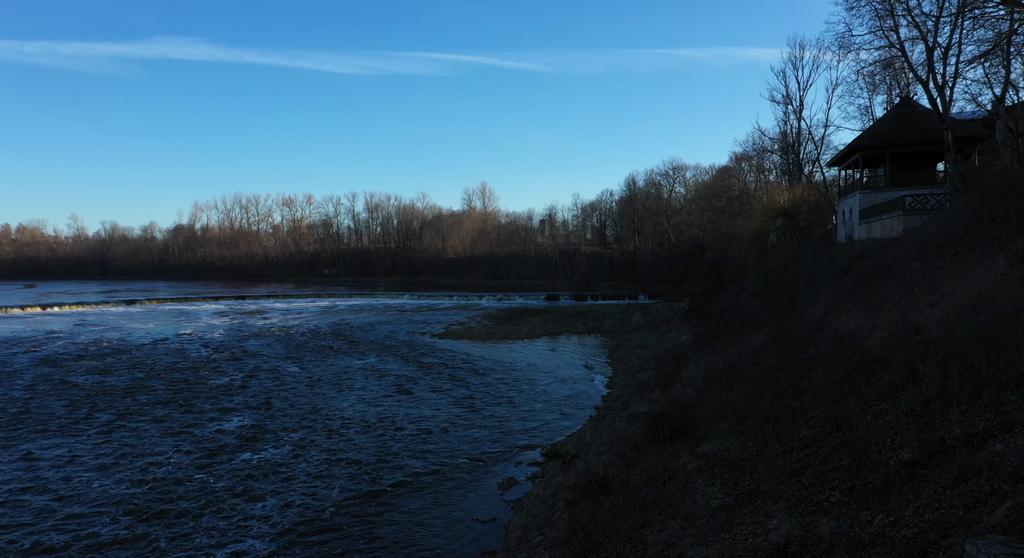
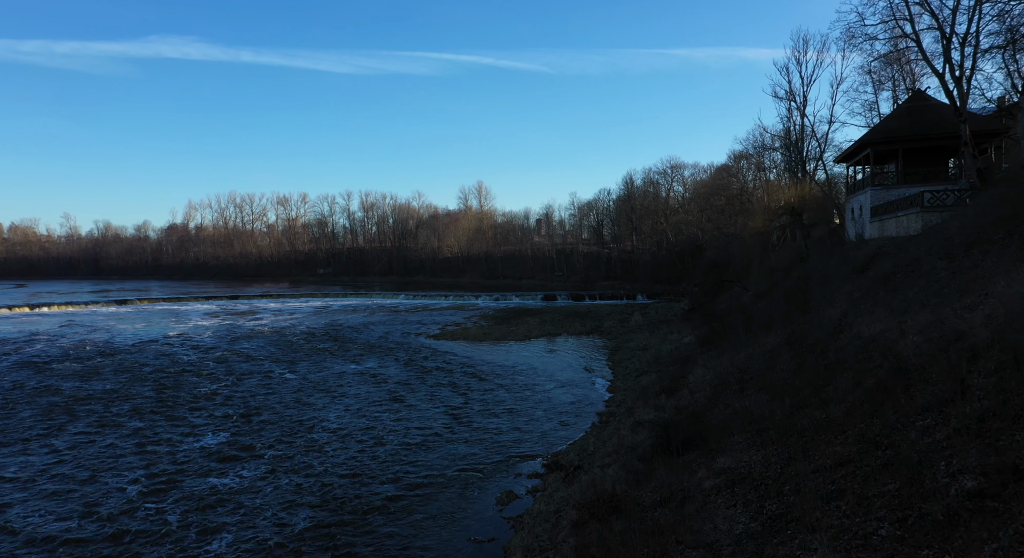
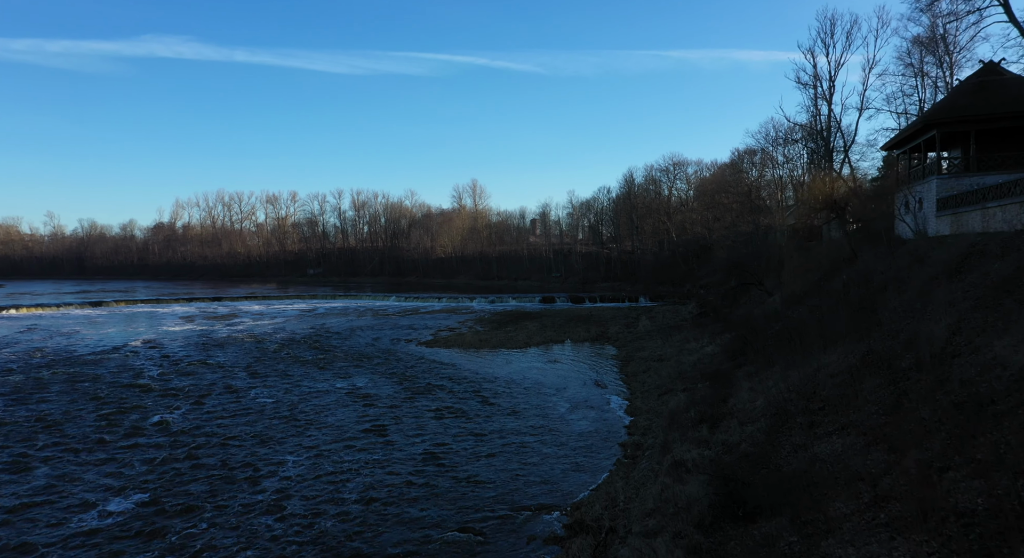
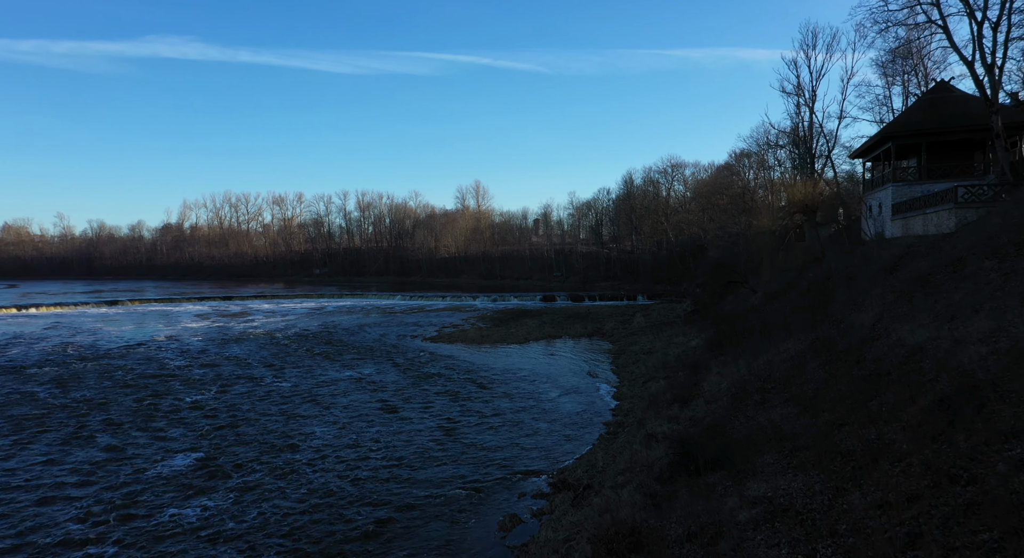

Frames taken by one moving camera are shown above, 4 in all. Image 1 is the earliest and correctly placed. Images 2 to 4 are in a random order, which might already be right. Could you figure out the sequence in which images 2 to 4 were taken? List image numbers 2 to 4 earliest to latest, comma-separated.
2, 4, 3
